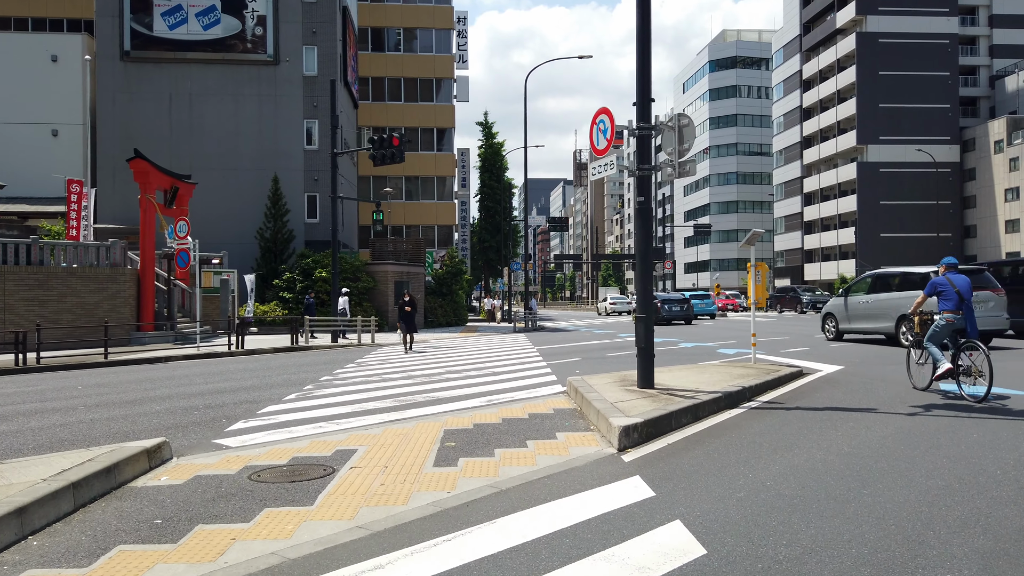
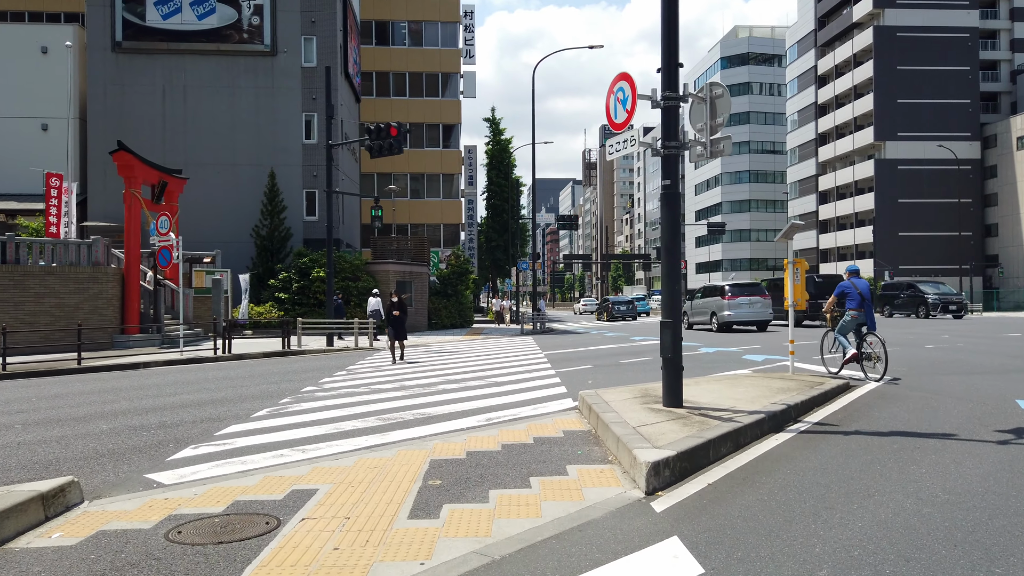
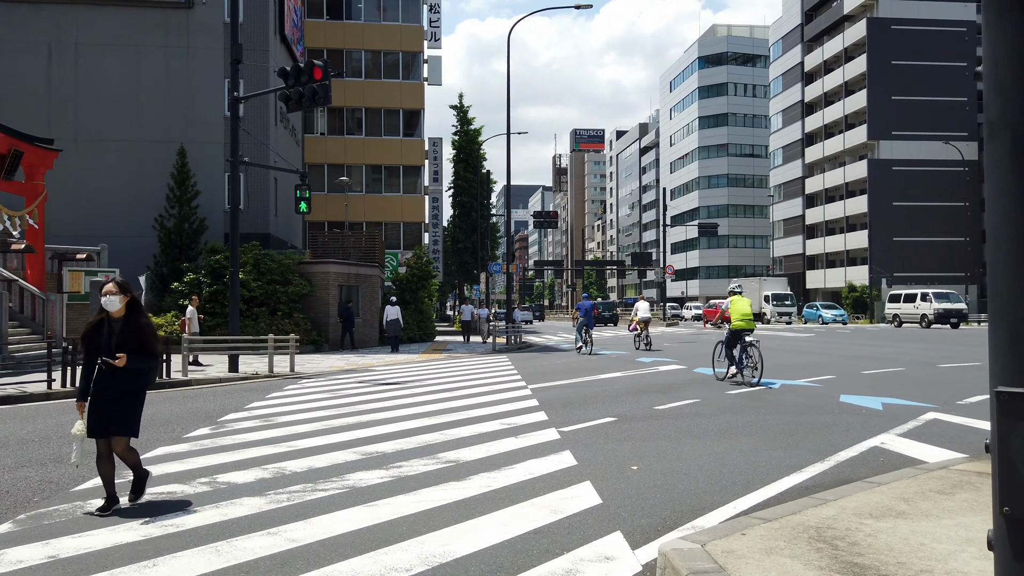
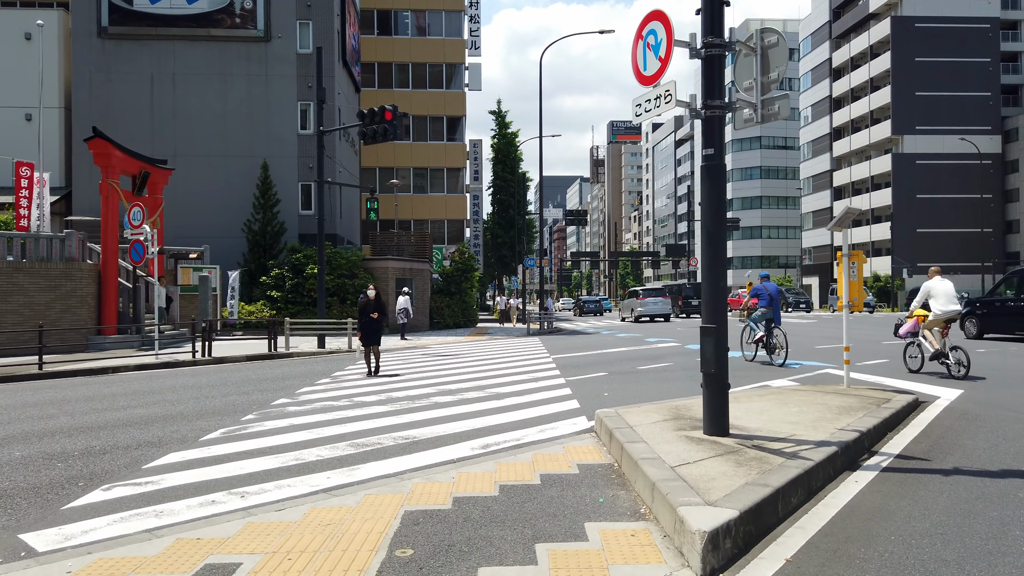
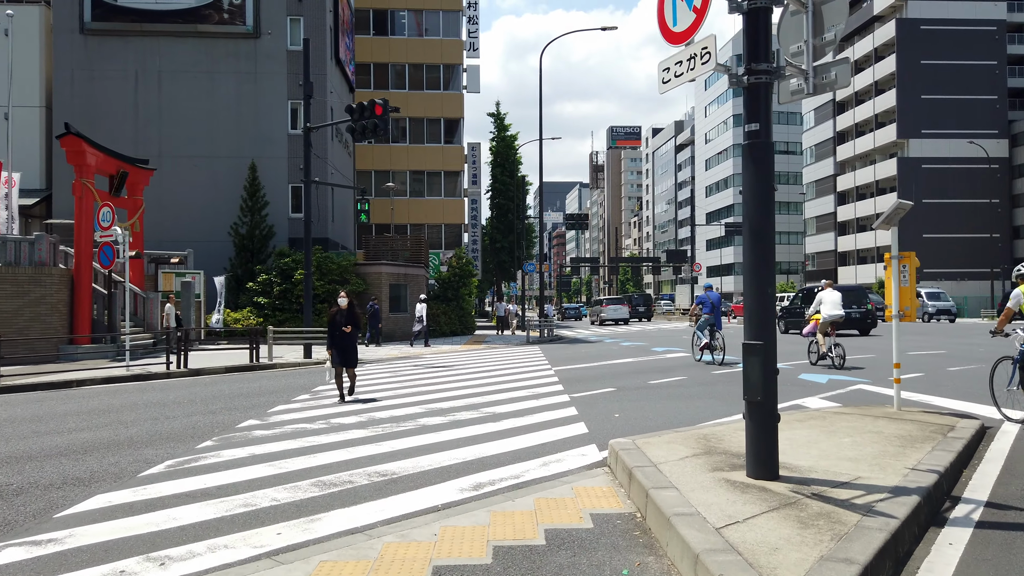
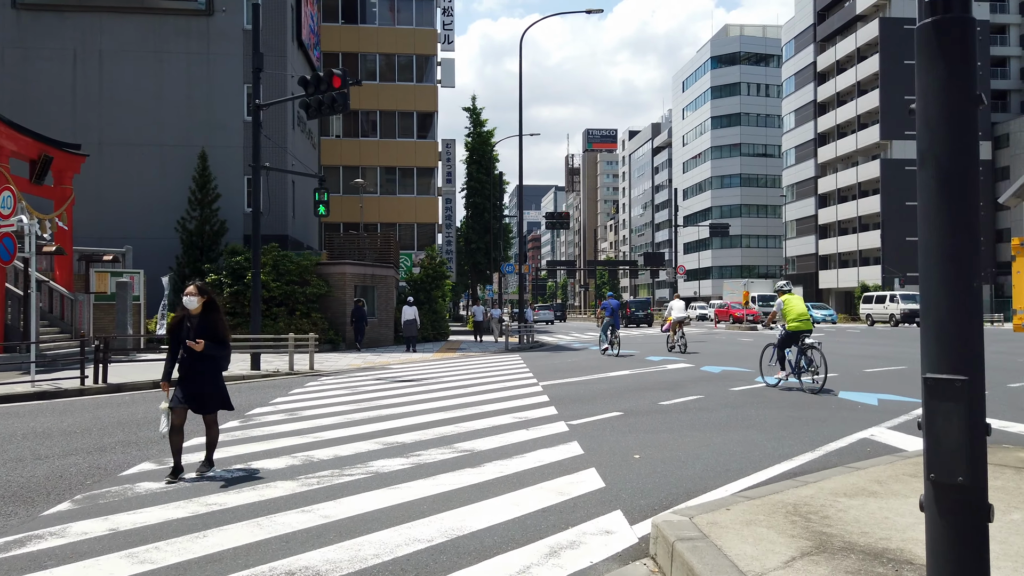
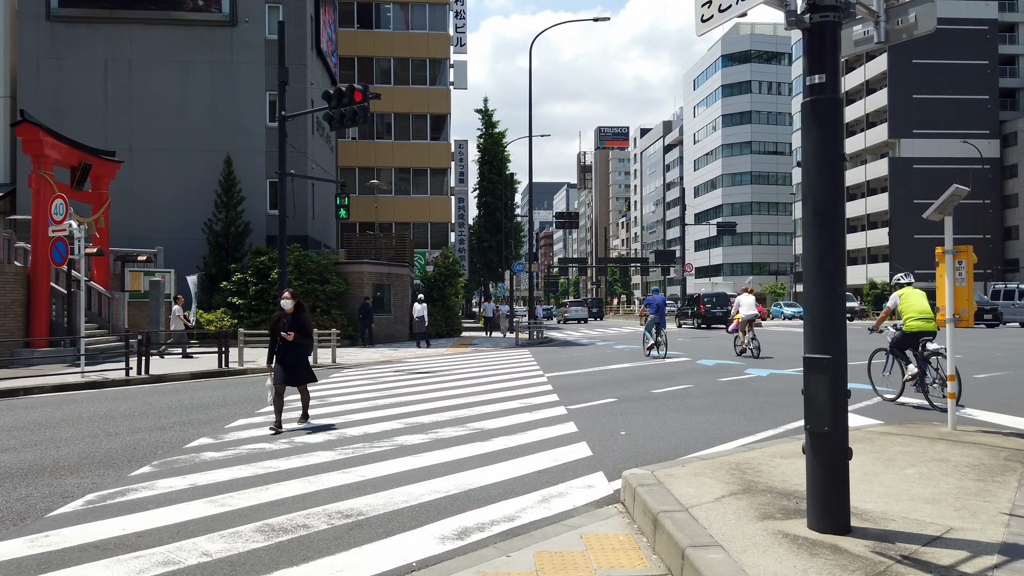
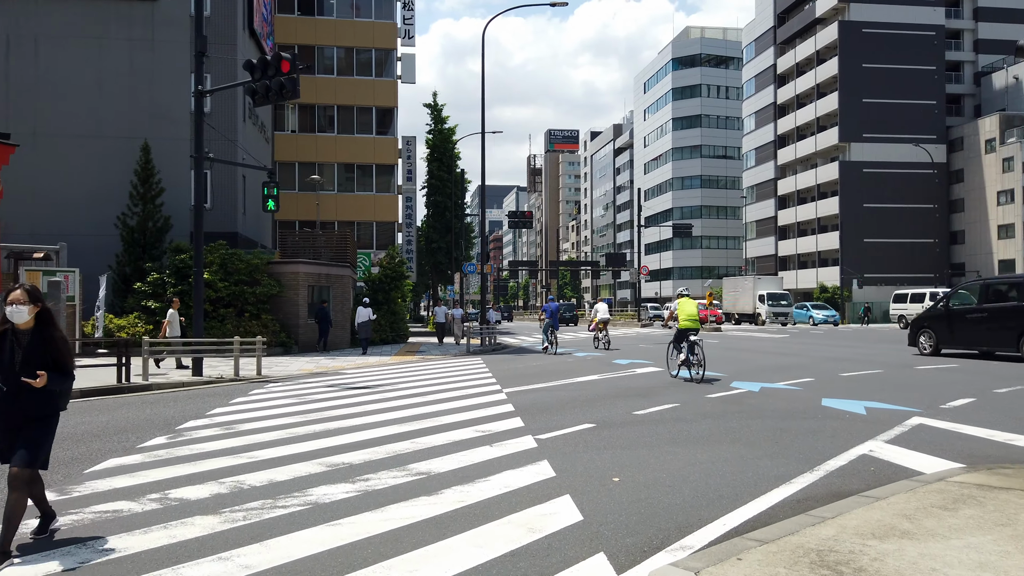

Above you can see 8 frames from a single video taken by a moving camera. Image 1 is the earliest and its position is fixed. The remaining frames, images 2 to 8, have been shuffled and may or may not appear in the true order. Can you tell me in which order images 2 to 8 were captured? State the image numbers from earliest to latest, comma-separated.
2, 4, 5, 7, 6, 3, 8
